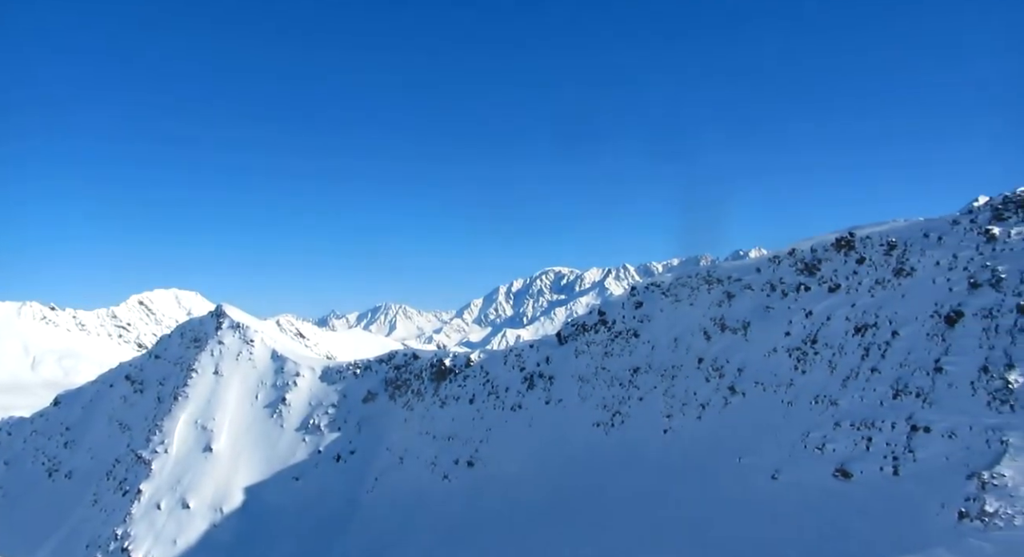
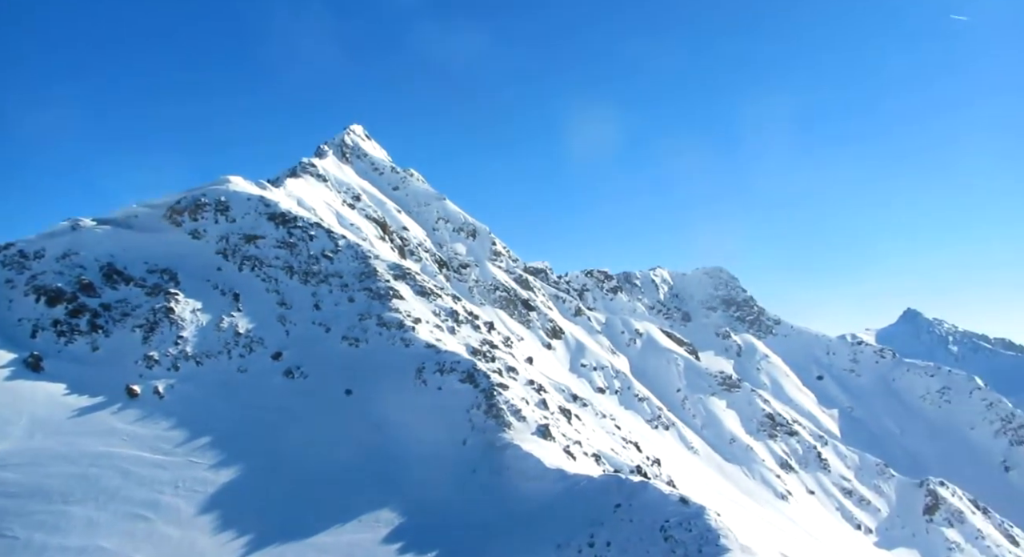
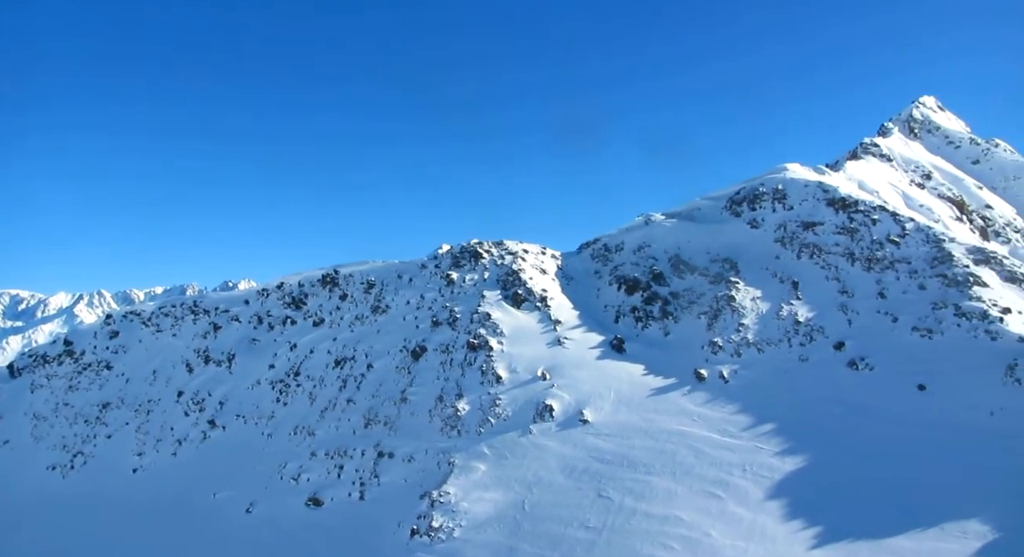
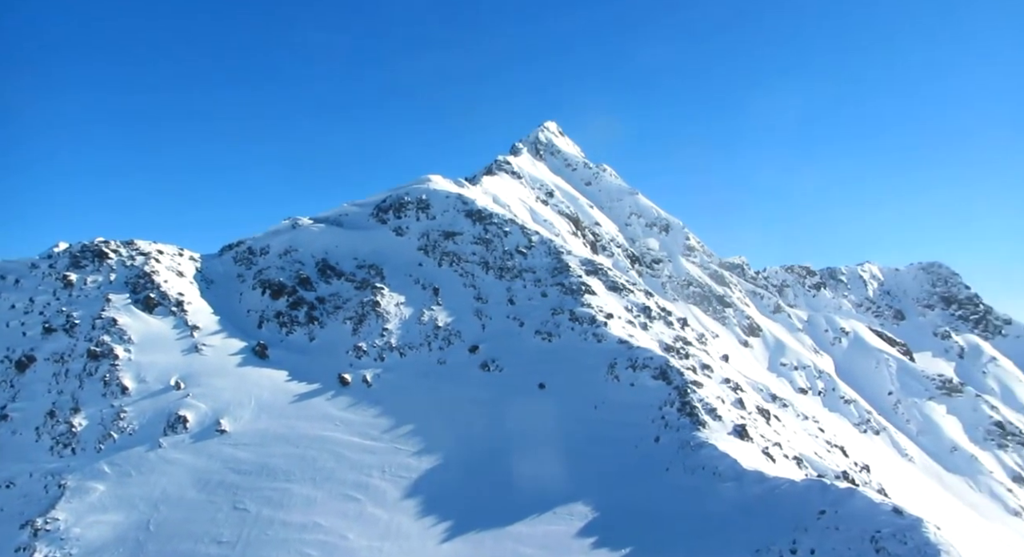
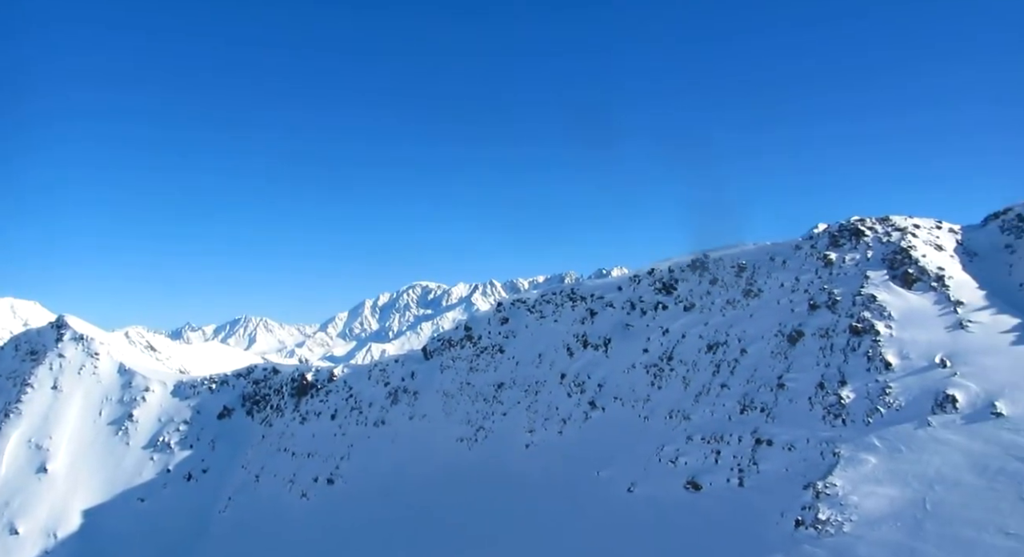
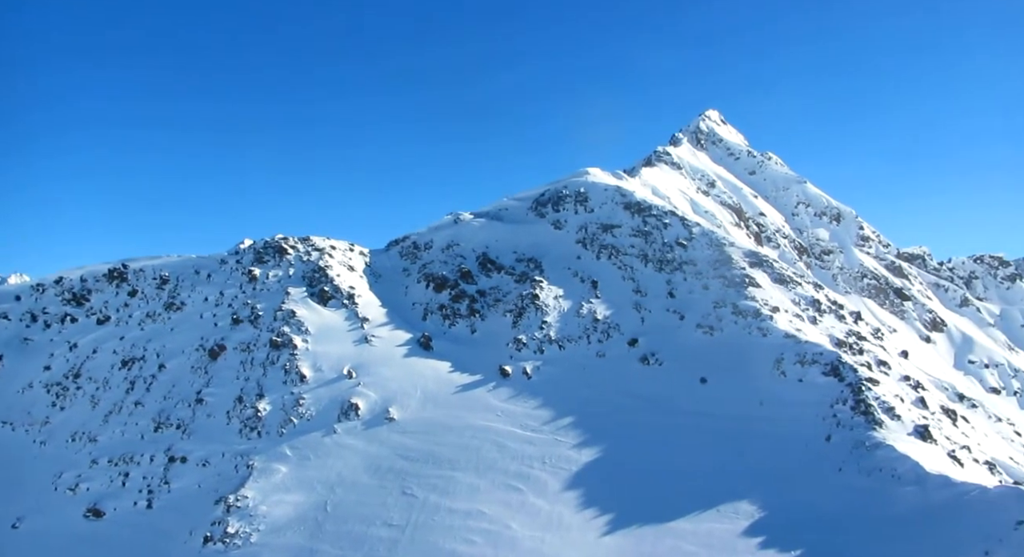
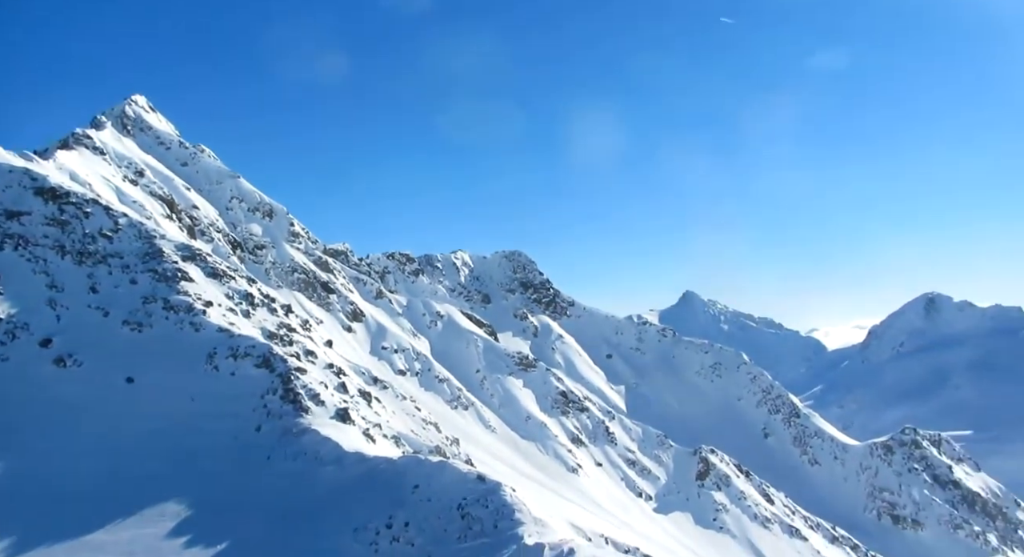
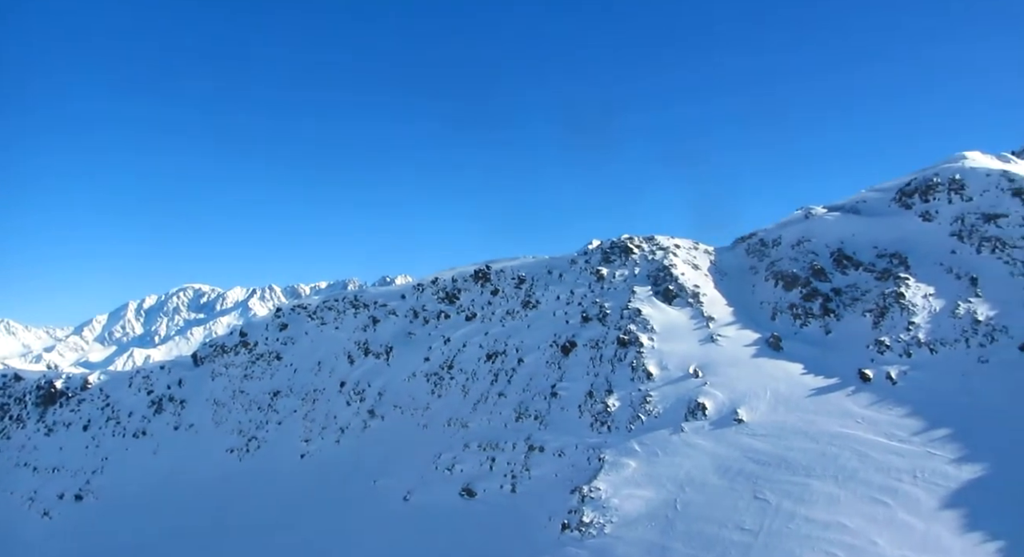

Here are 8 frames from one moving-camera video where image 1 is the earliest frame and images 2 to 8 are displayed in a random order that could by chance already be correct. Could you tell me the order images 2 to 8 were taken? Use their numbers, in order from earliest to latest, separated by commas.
5, 8, 3, 6, 4, 2, 7
